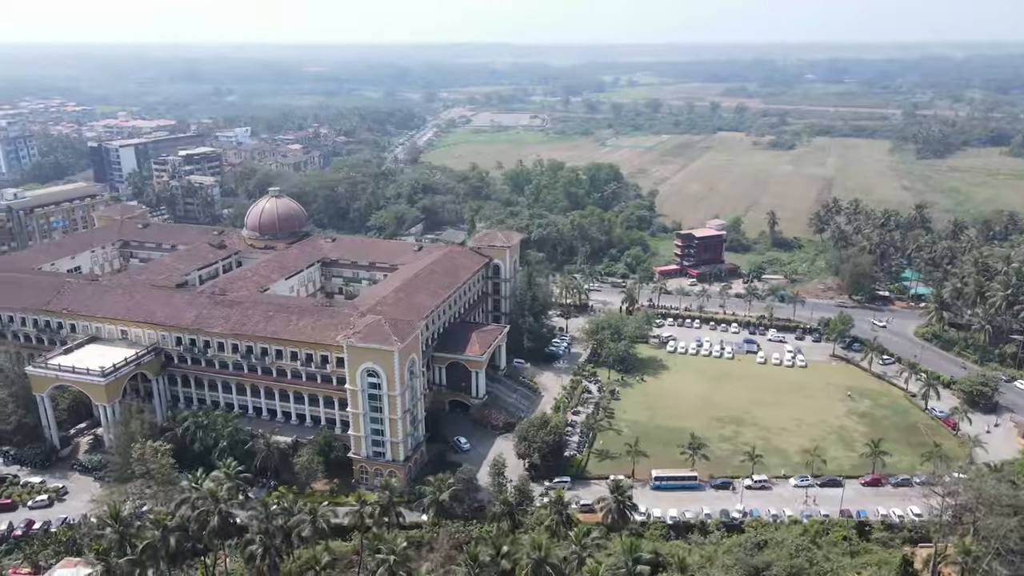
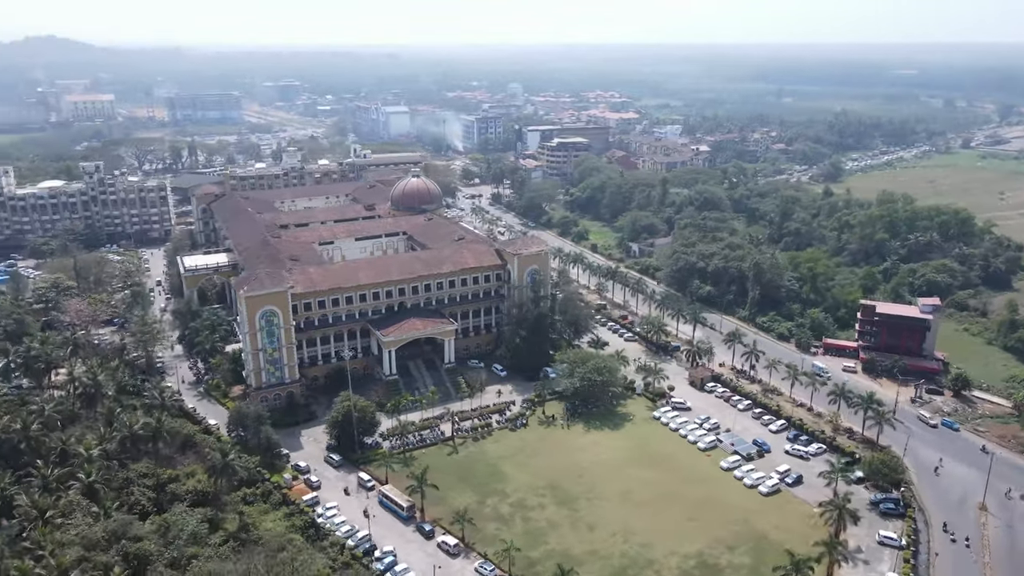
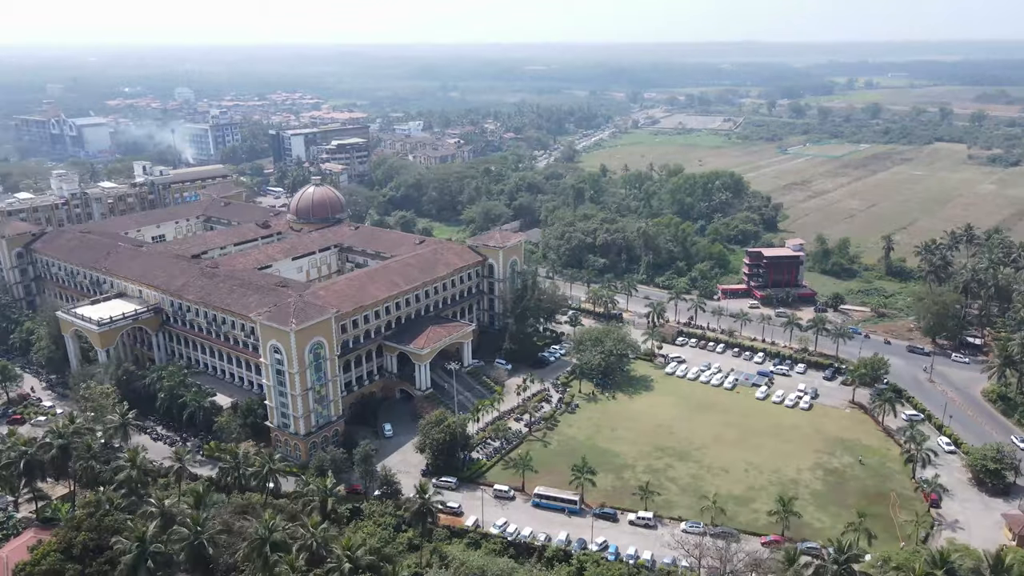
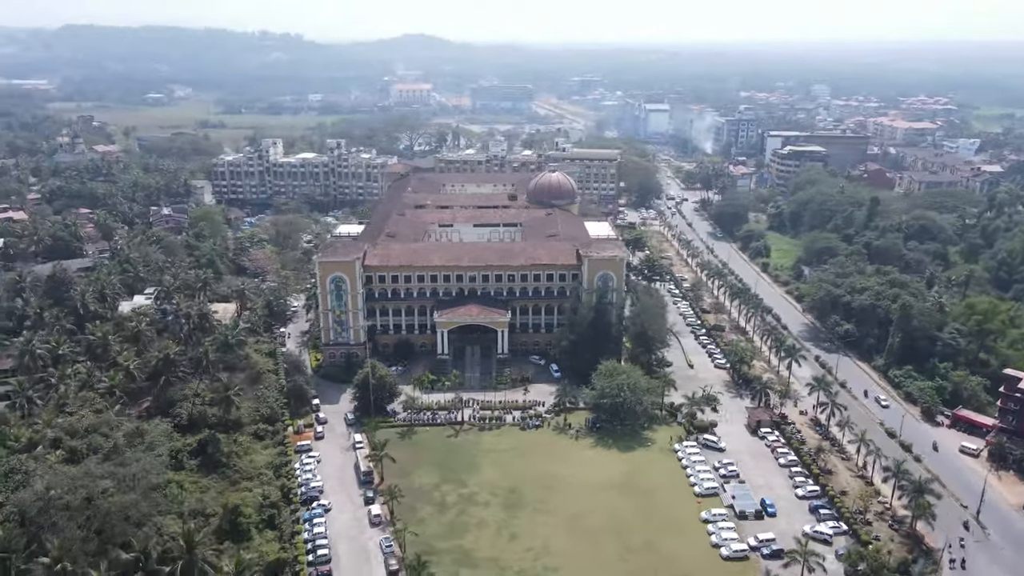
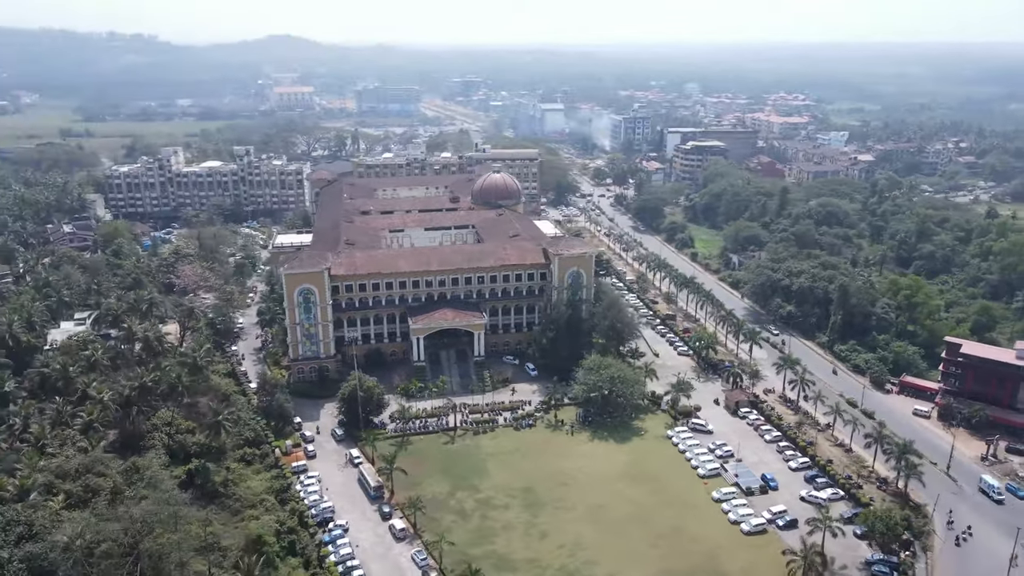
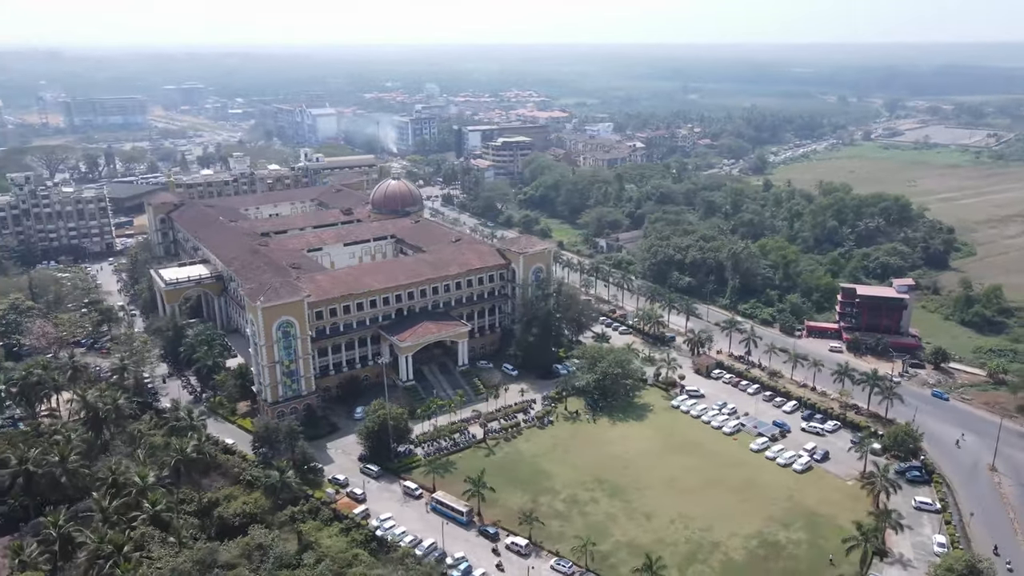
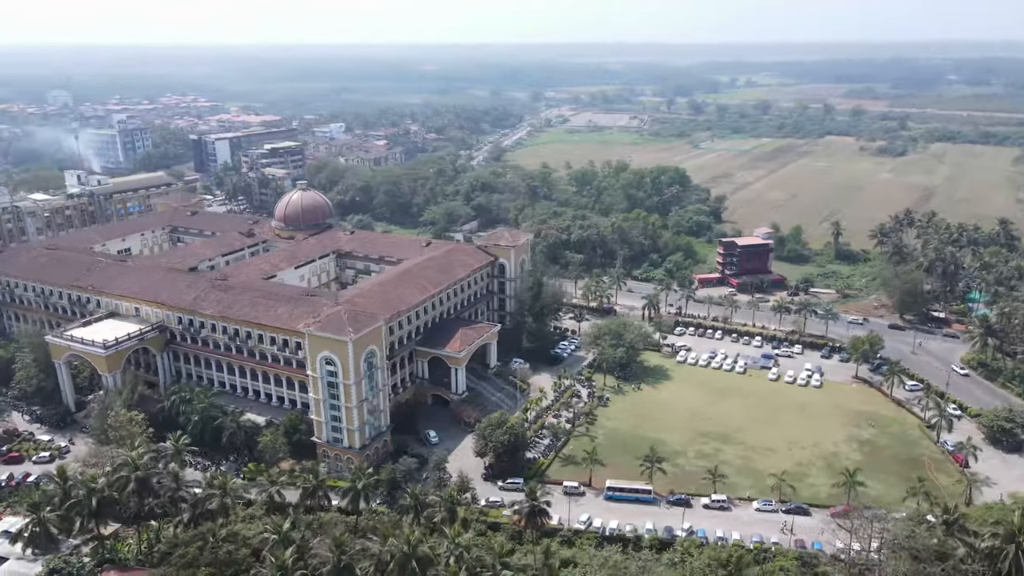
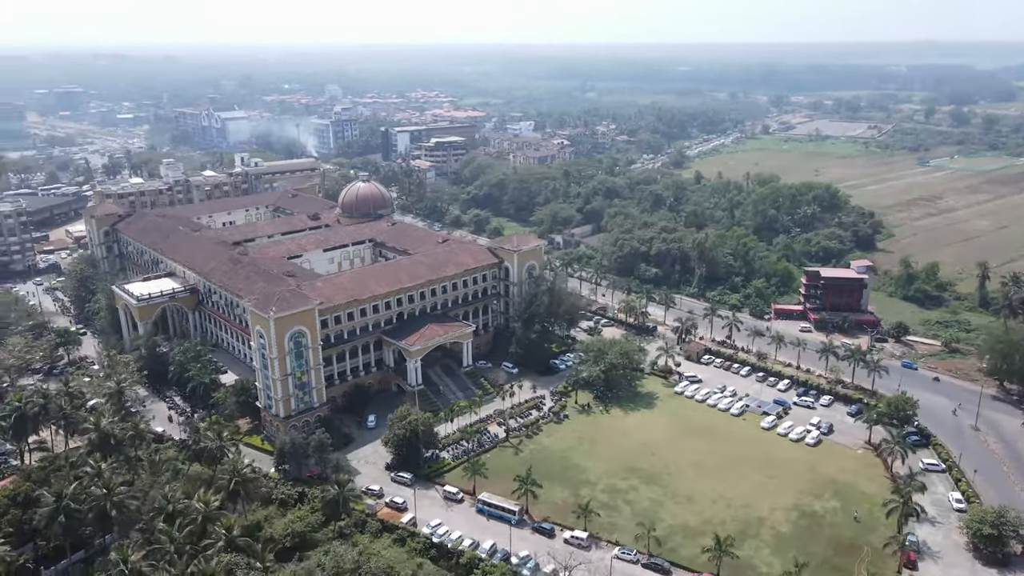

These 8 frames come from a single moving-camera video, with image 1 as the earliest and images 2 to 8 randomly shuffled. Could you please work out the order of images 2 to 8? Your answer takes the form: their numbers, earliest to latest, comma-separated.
7, 3, 8, 6, 2, 5, 4
